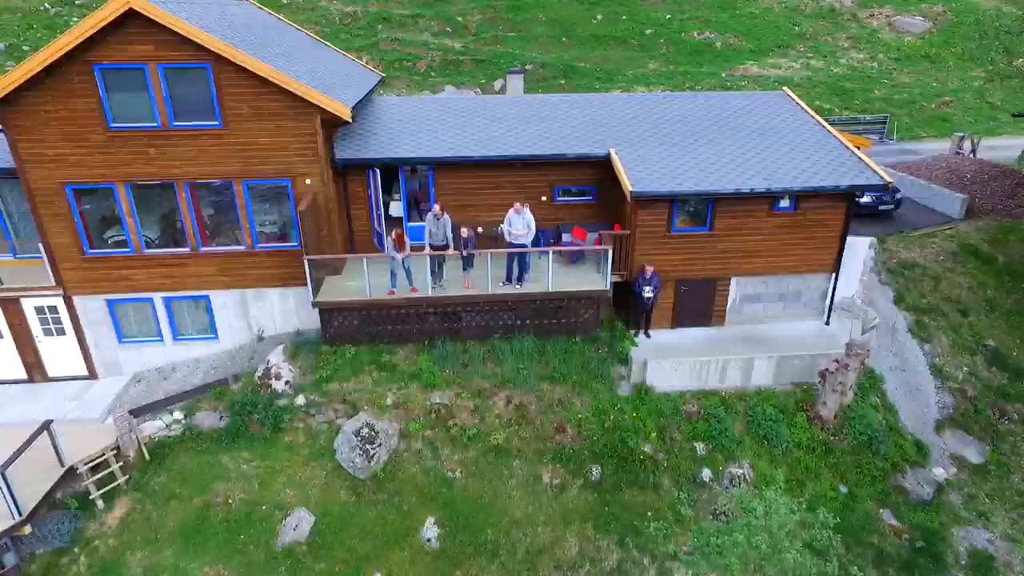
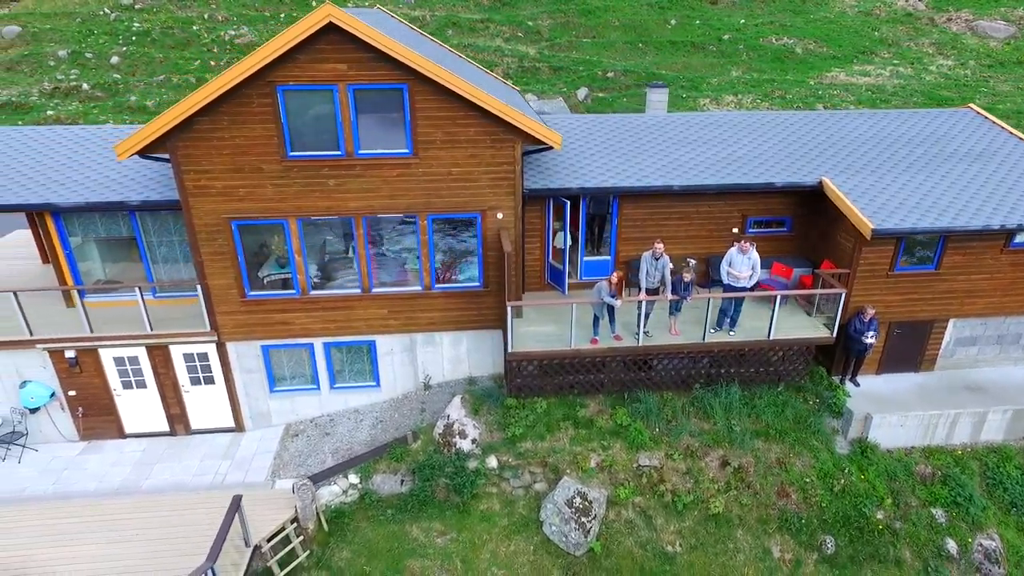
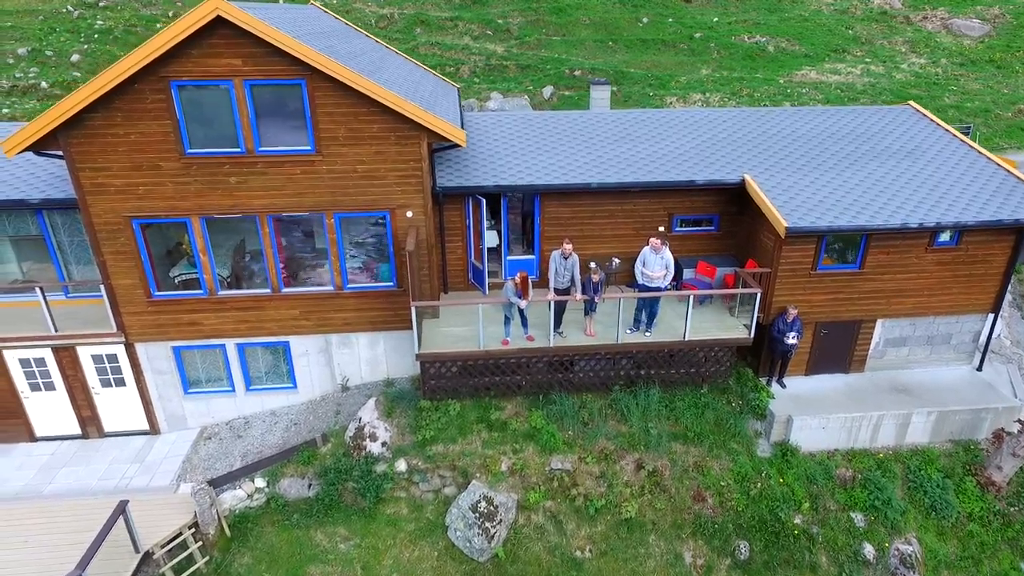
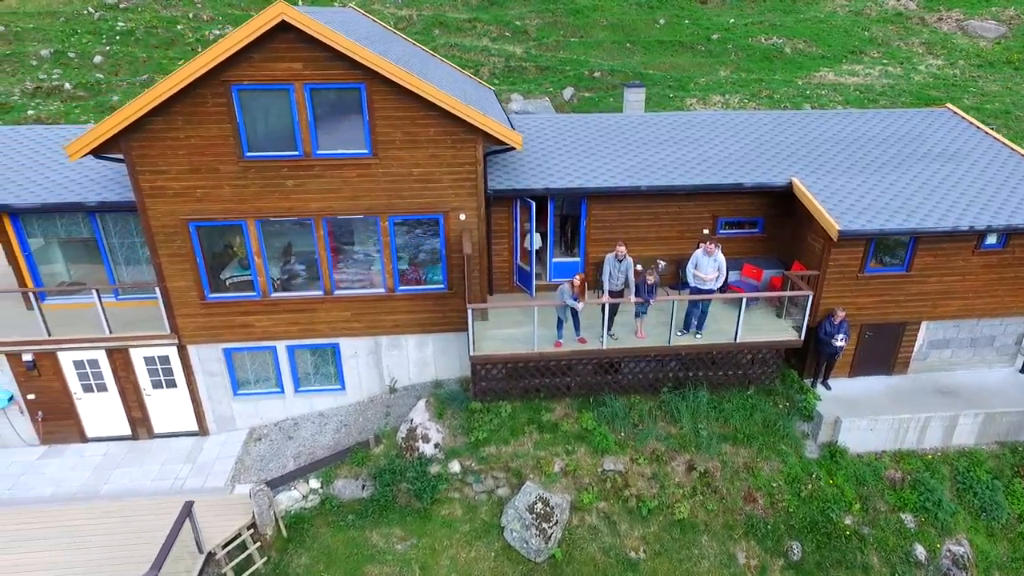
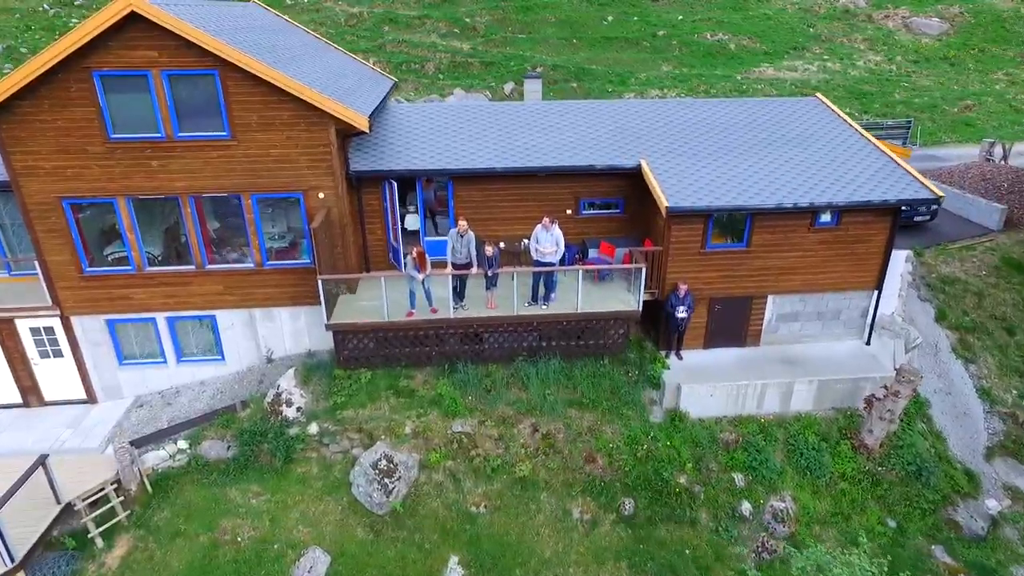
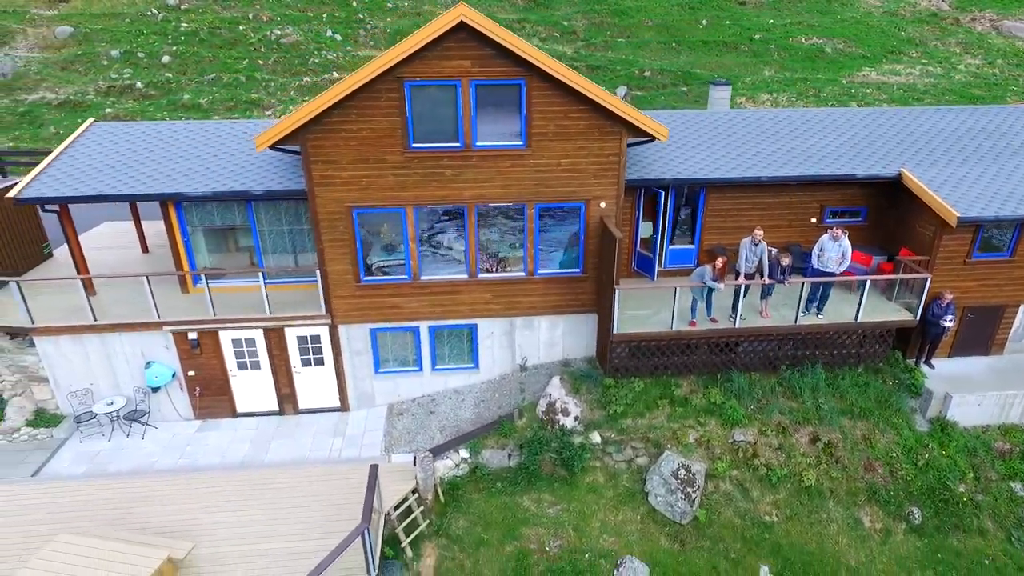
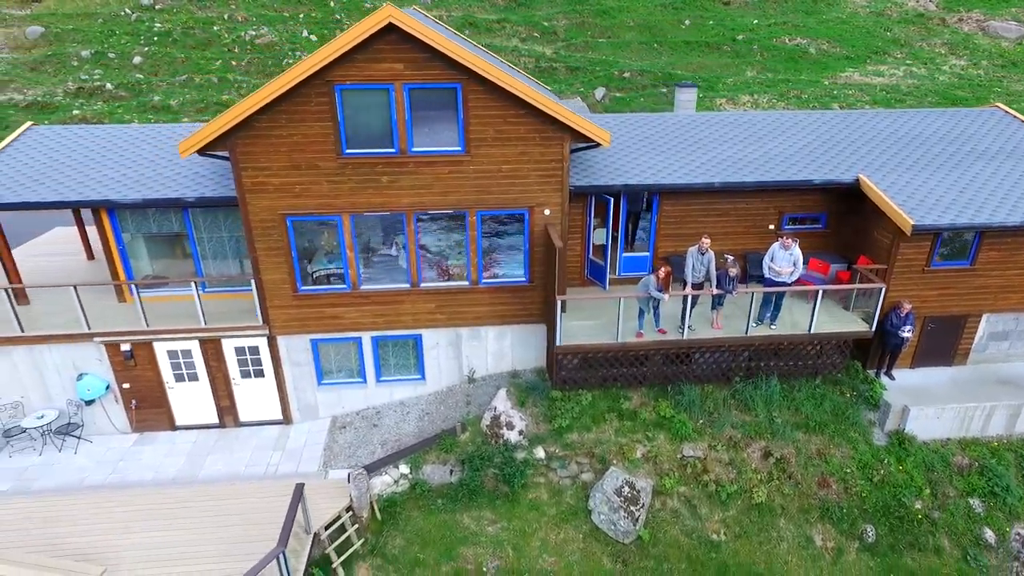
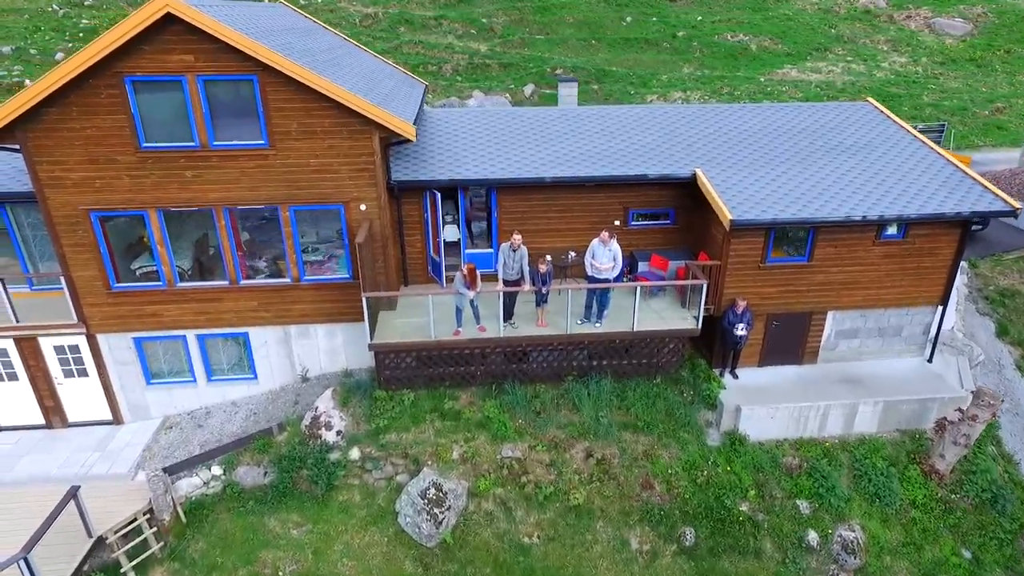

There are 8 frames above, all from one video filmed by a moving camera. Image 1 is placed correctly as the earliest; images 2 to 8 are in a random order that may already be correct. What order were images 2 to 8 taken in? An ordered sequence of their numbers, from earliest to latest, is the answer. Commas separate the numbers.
5, 8, 3, 4, 2, 7, 6
